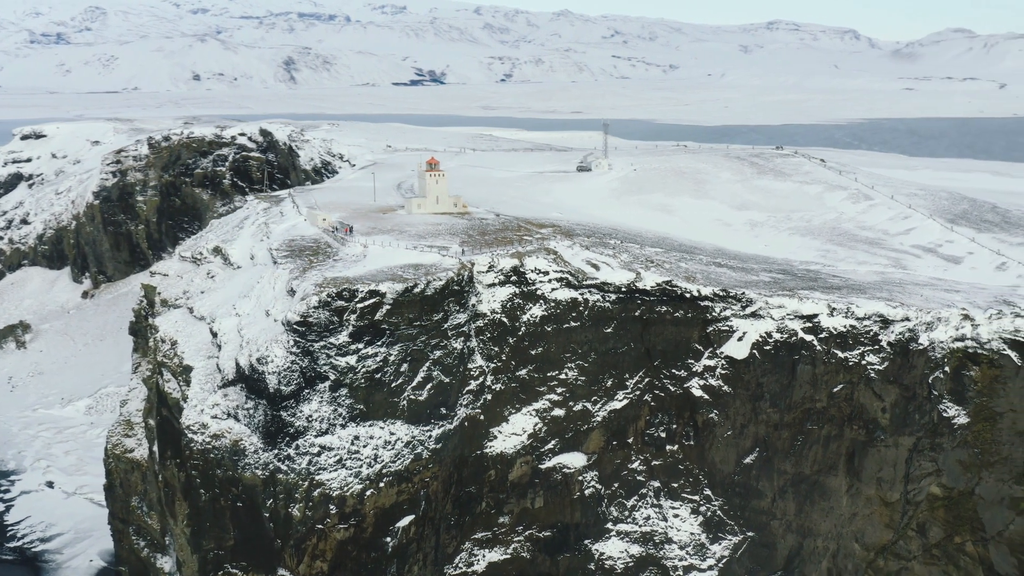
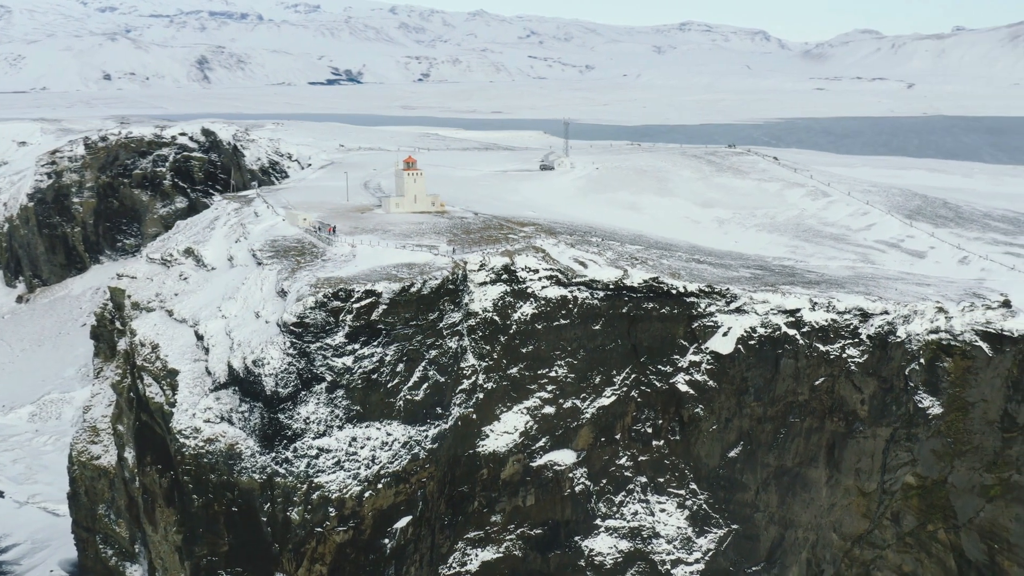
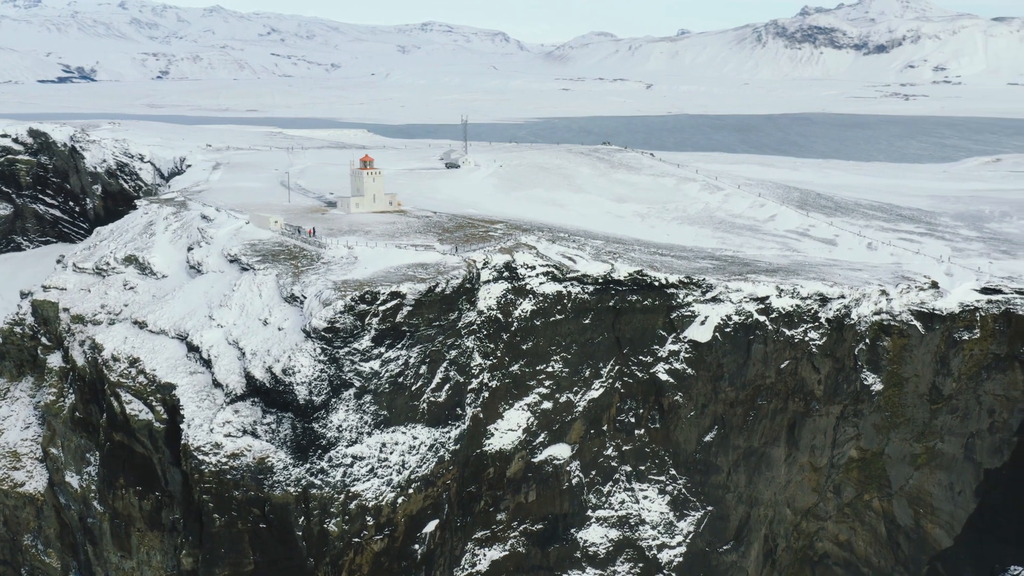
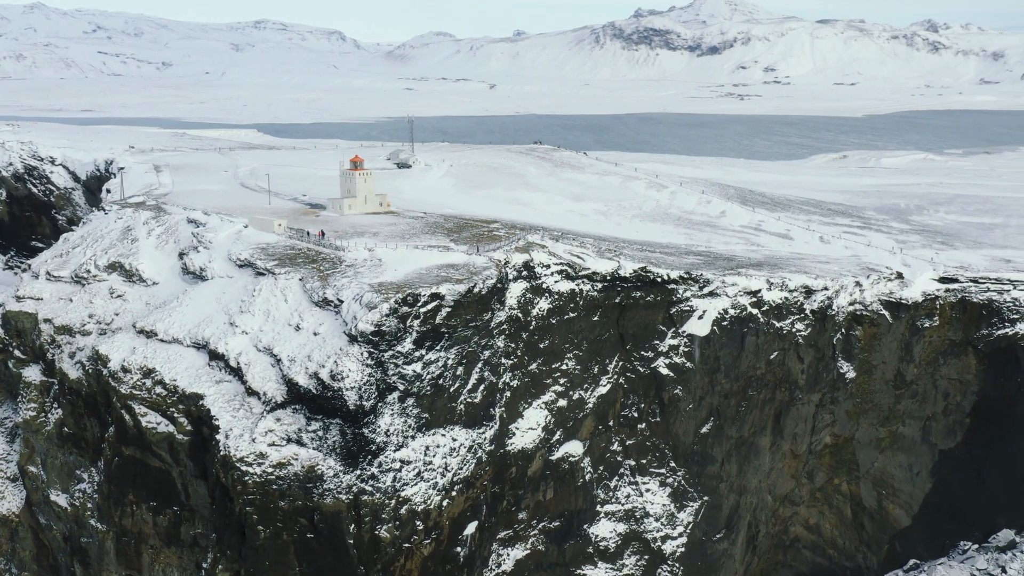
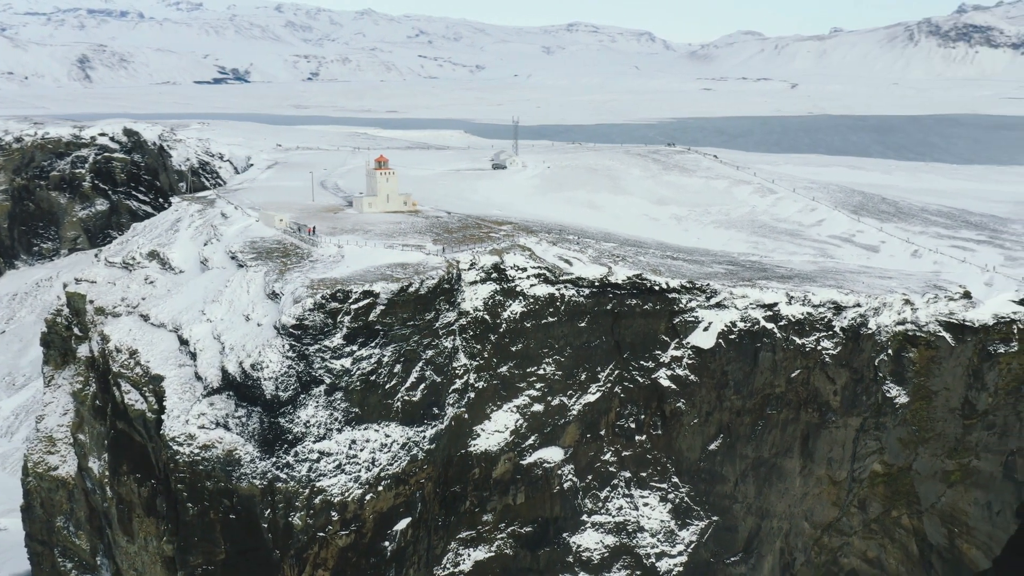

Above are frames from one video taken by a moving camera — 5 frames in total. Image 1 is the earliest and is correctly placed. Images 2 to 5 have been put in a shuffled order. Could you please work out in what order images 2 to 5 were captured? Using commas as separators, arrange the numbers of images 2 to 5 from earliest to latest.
2, 5, 3, 4
